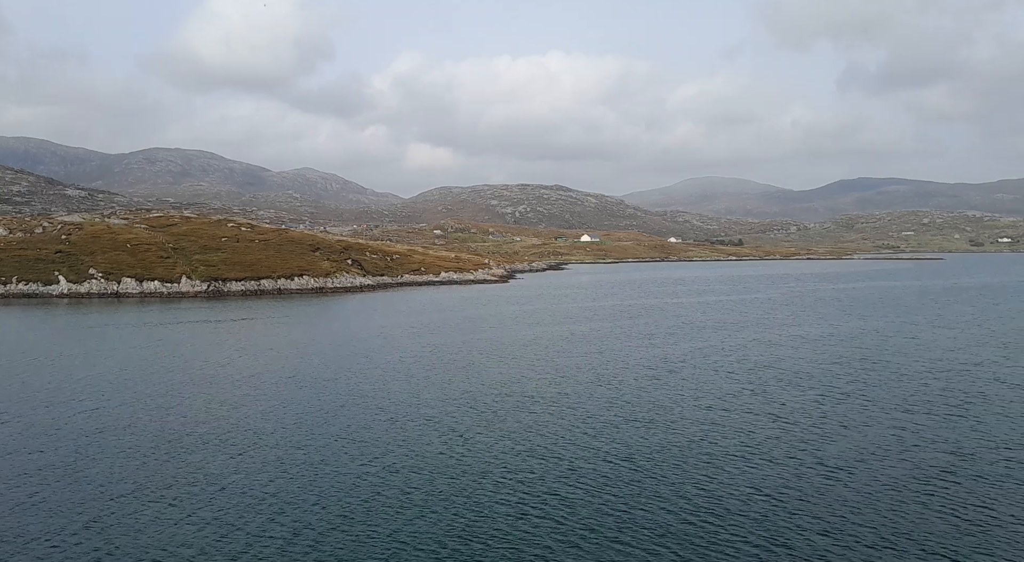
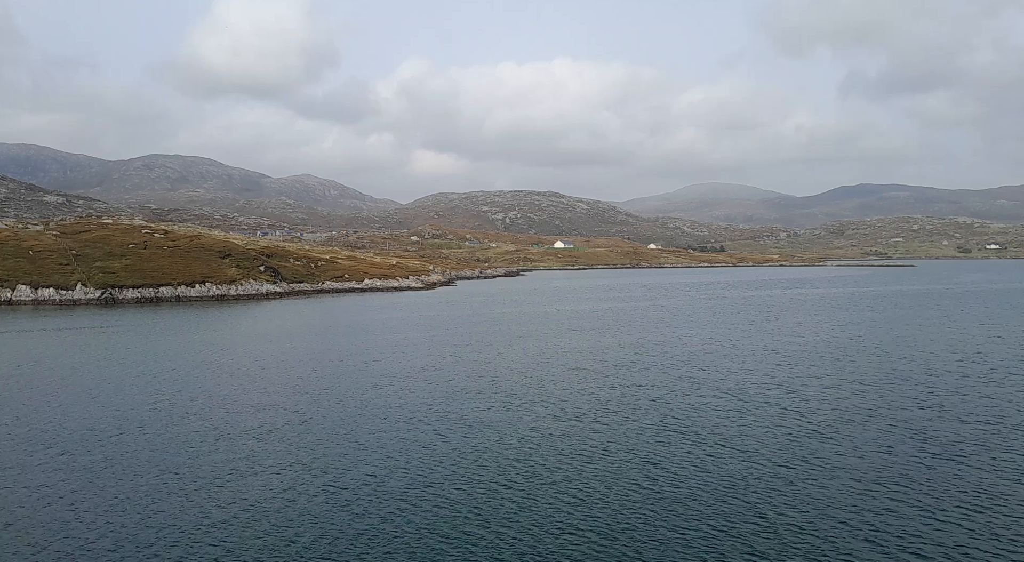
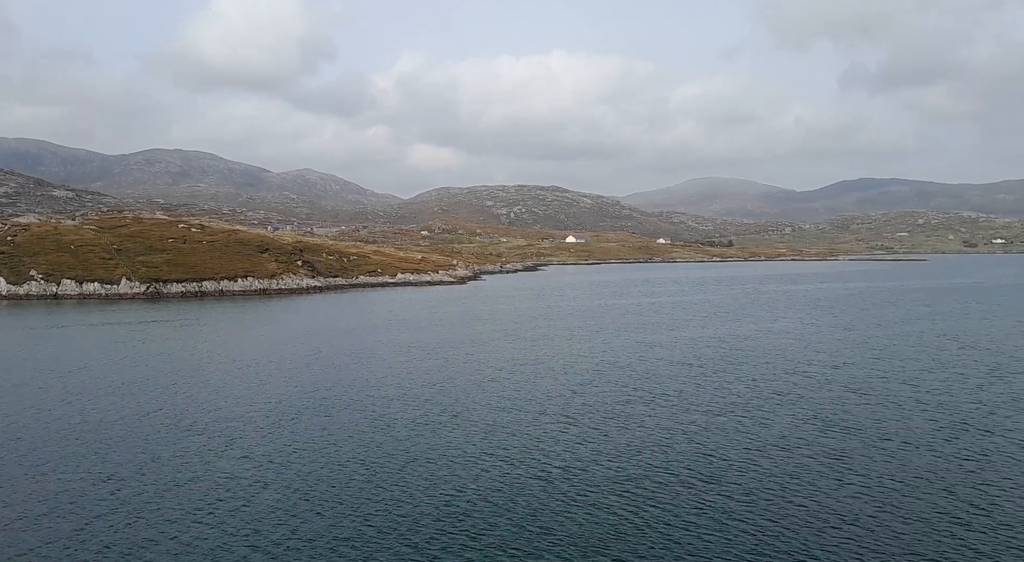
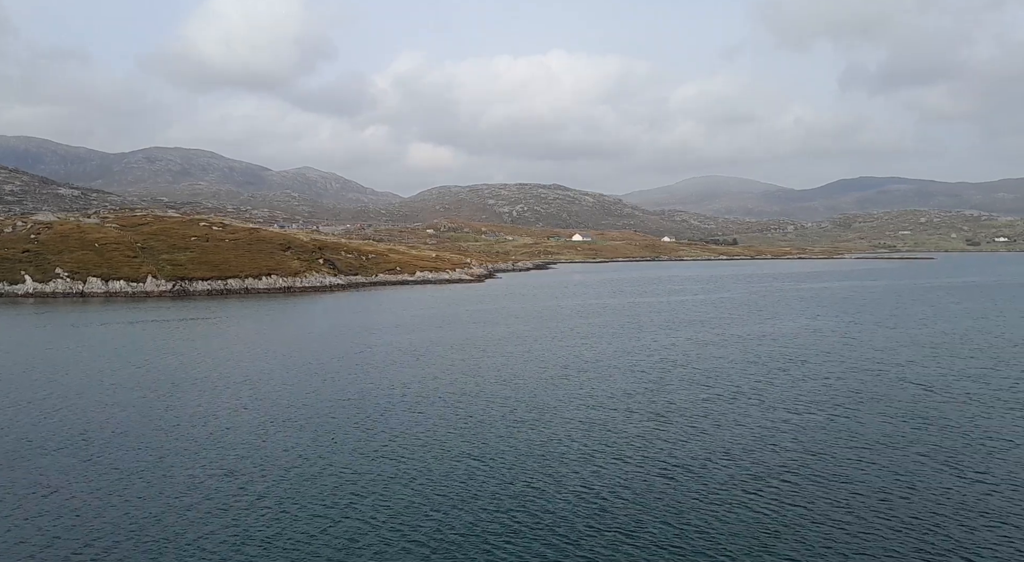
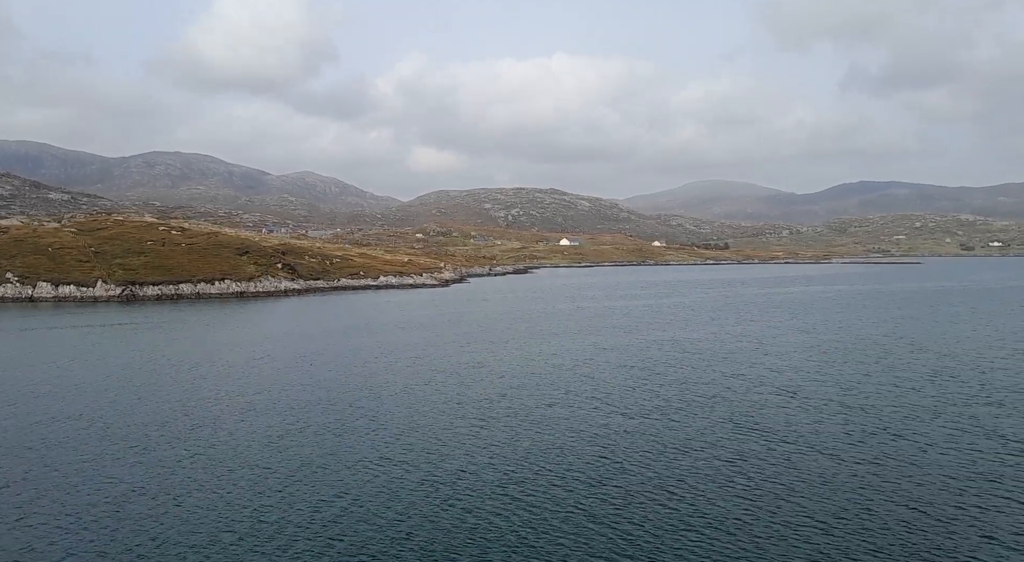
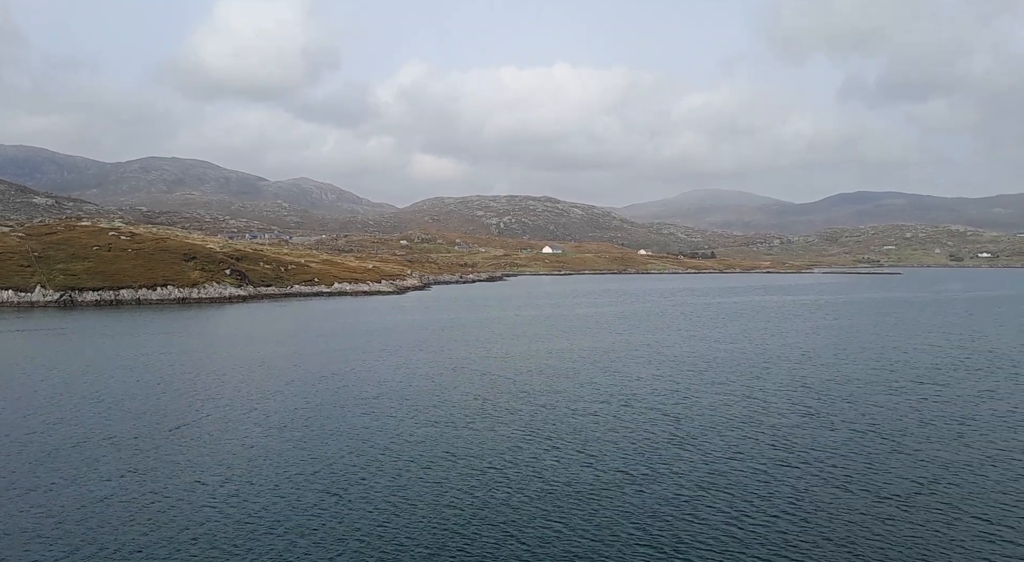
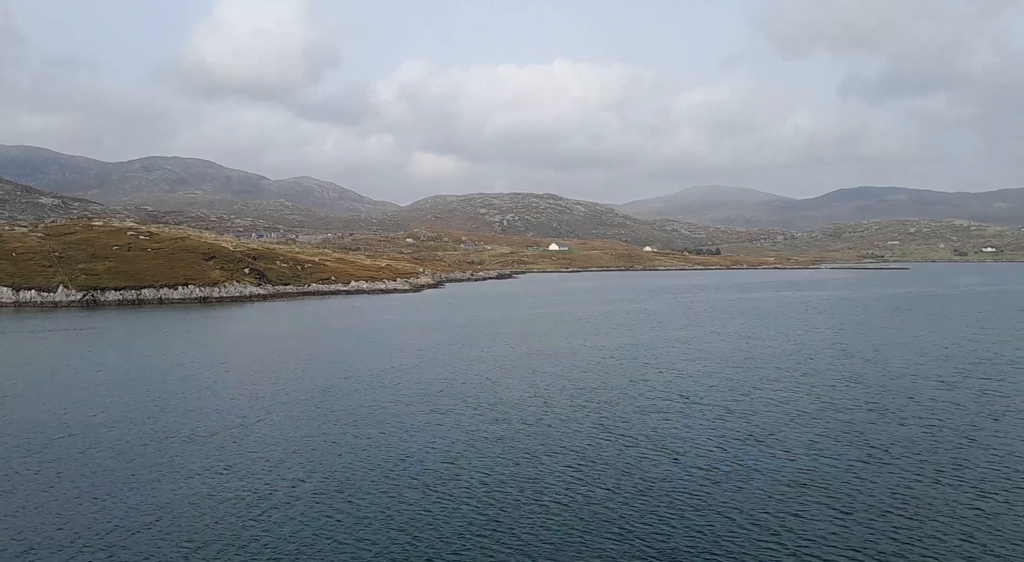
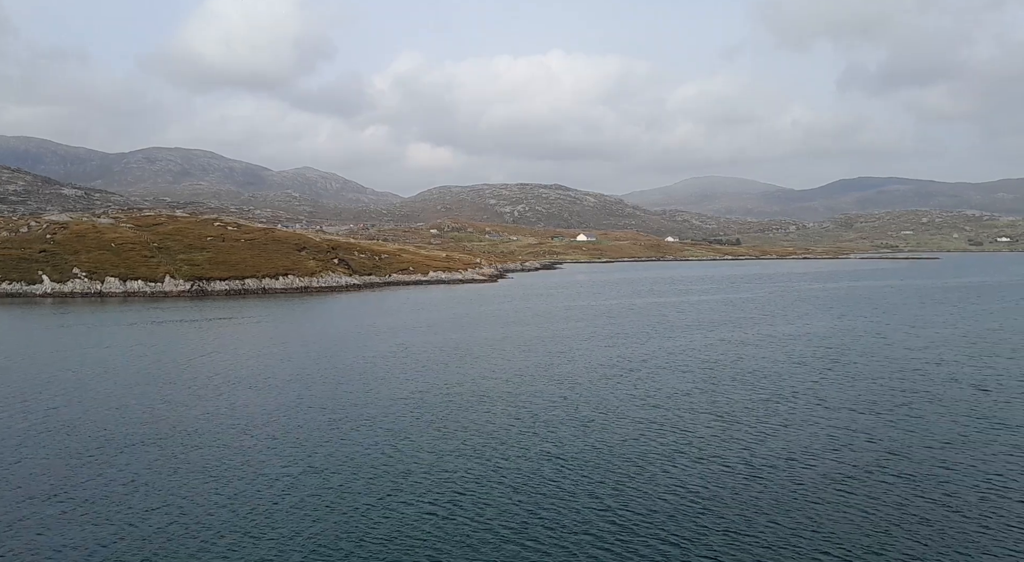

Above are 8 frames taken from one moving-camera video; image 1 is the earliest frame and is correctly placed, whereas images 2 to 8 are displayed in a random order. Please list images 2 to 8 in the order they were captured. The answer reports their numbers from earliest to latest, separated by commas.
8, 4, 3, 5, 2, 7, 6
